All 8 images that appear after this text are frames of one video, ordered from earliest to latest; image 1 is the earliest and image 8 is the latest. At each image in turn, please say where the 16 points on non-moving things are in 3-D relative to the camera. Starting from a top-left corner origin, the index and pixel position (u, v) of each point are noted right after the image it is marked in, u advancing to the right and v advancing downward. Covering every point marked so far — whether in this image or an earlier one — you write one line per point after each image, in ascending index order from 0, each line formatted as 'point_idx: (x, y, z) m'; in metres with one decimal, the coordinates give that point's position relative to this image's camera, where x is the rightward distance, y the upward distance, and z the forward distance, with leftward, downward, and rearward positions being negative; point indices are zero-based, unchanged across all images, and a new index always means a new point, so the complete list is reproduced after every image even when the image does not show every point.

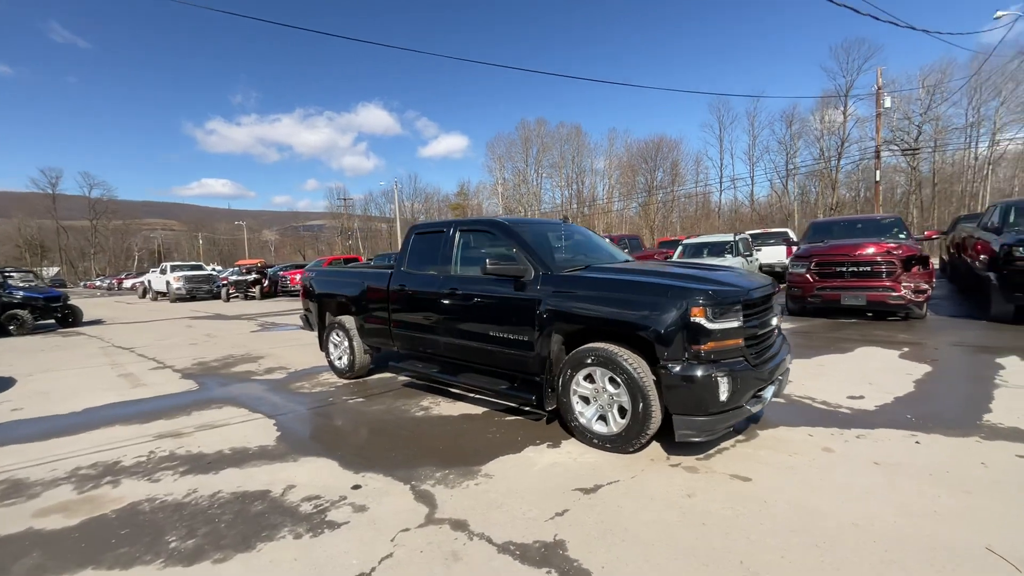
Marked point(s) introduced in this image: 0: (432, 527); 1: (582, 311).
0: (-0.5, -1.5, +2.9) m
1: (+0.7, -0.2, +3.9) m
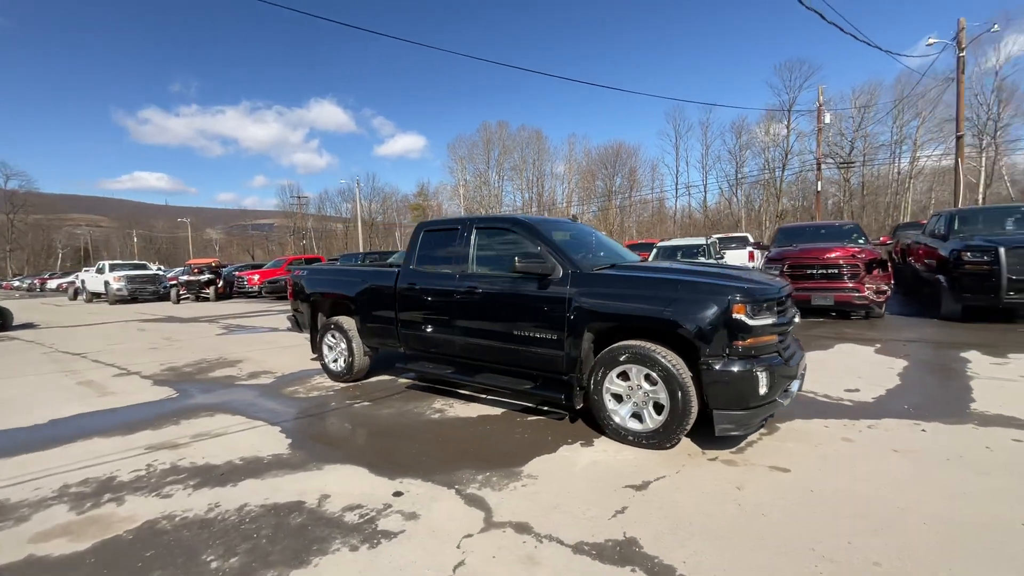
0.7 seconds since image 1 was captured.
0: (-0.1, -1.5, +2.8) m
1: (+1.0, -0.2, +3.9) m
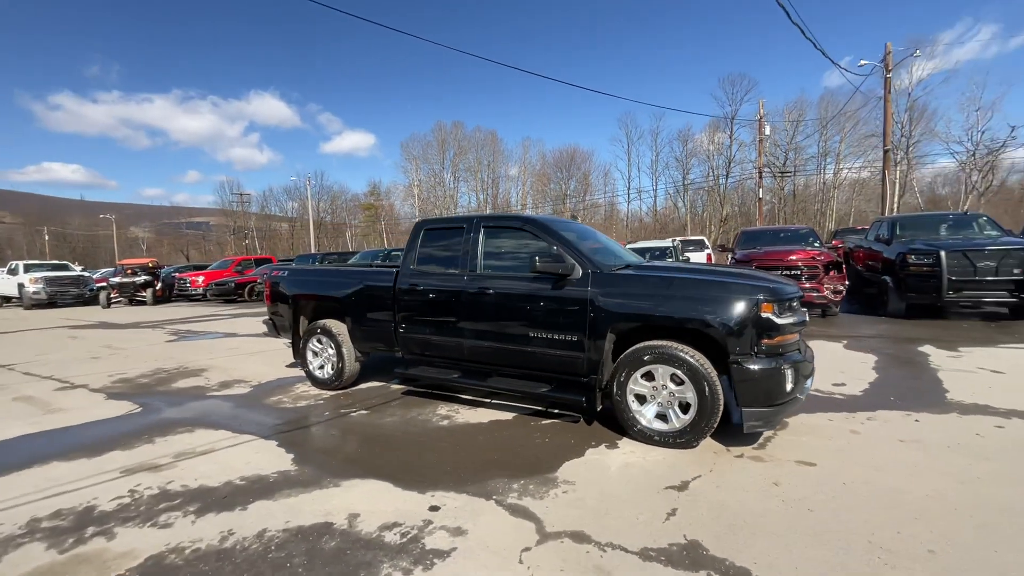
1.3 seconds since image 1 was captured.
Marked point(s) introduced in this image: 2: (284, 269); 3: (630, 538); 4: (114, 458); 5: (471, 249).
0: (+0.3, -1.5, +2.6) m
1: (+1.2, -0.2, +3.9) m
2: (-3.2, +0.3, +6.3) m
3: (+0.7, -1.5, +2.7) m
4: (-3.5, -1.5, +3.9) m
5: (-0.4, +0.4, +4.9) m
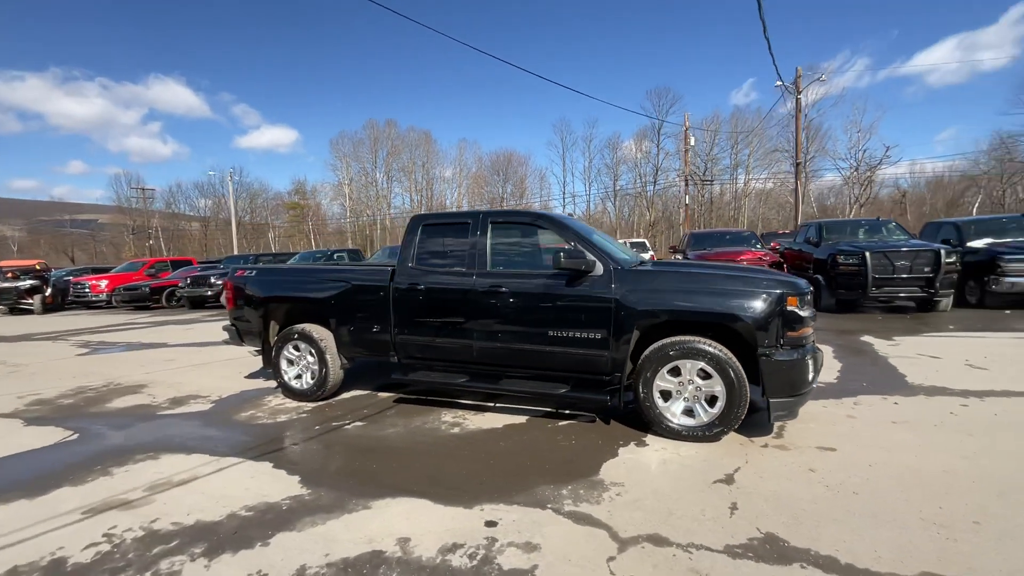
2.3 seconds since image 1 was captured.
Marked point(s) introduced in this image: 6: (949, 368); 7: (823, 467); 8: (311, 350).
0: (+0.7, -1.5, +2.5) m
1: (+1.4, -0.1, +3.9) m
2: (-3.3, +0.2, +5.6) m
3: (+1.2, -1.5, +2.6) m
4: (-3.3, -1.5, +3.2) m
5: (-0.3, +0.4, +4.6) m
6: (+6.0, -1.1, +6.1) m
7: (+2.4, -1.4, +3.4) m
8: (-2.4, -0.7, +5.3) m
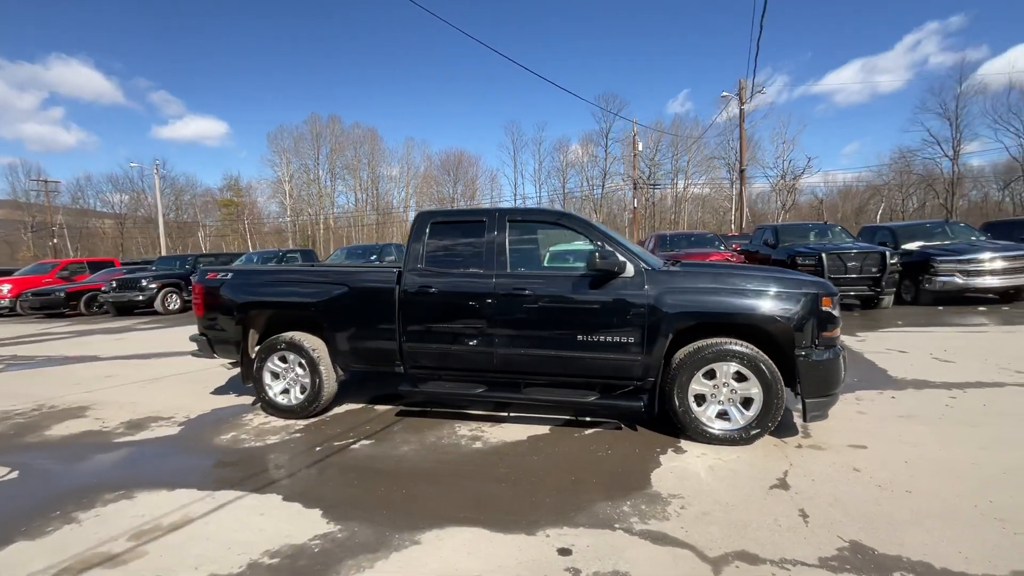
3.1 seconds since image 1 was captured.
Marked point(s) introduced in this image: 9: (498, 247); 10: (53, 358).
0: (+1.2, -1.5, +2.3) m
1: (+1.7, -0.1, +3.8) m
2: (-3.2, +0.2, +4.9) m
3: (+1.6, -1.5, +2.5) m
4: (-2.9, -1.6, +2.6) m
5: (-0.2, +0.4, +4.3) m
6: (+6.0, -1.1, +6.5) m
7: (+2.7, -1.4, +3.4) m
8: (-2.3, -0.8, +4.7) m
9: (-0.1, +0.4, +4.3) m
10: (-8.9, -1.3, +8.6) m
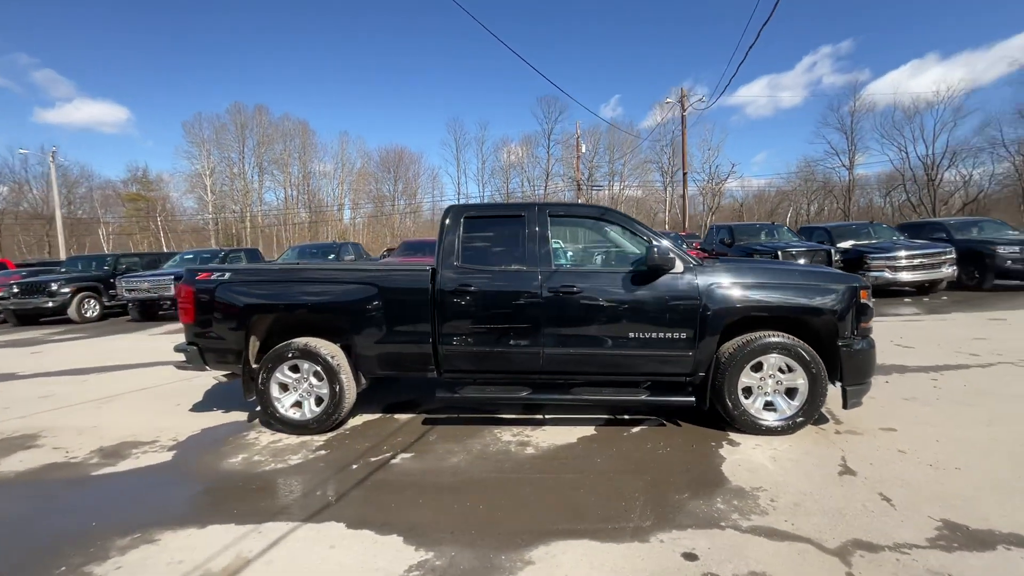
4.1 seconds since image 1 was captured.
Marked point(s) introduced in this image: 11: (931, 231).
0: (+1.8, -1.4, +2.4) m
1: (+2.1, -0.1, +3.9) m
2: (-2.8, +0.2, +4.3) m
3: (+2.3, -1.4, +2.6) m
4: (-2.2, -1.6, +2.0) m
5: (+0.2, +0.4, +4.2) m
6: (+6.0, -1.0, +7.2) m
7: (+3.2, -1.3, +3.6) m
8: (-1.9, -0.8, +4.3) m
9: (+0.3, +0.4, +4.2) m
10: (-8.9, -1.4, +7.1) m
11: (+13.7, +1.9, +14.5) m
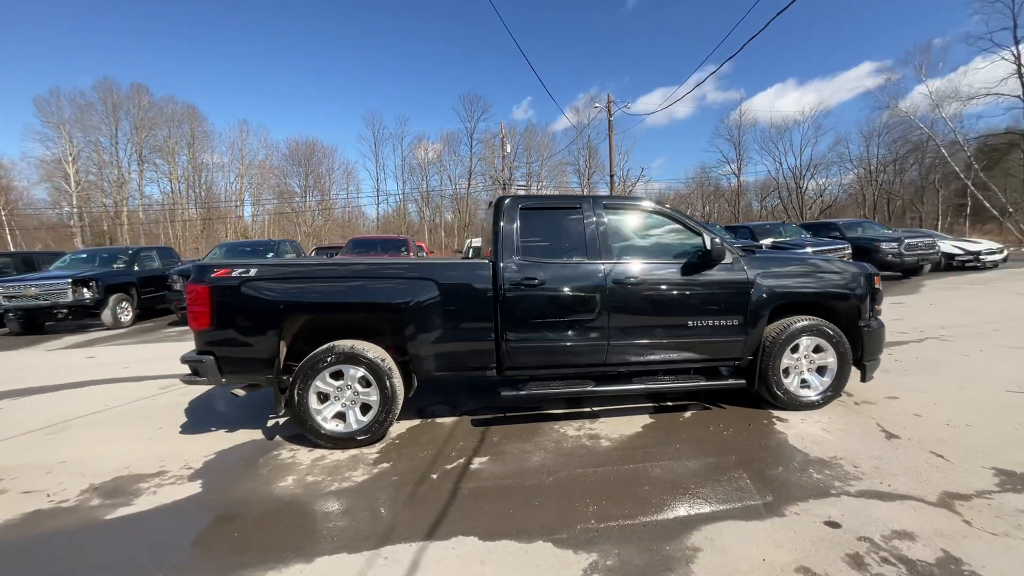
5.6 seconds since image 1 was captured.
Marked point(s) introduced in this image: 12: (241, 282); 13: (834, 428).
0: (+2.7, -1.3, +2.7) m
1: (+2.7, 0.0, +4.3) m
2: (-2.3, +0.2, +3.7) m
3: (+3.1, -1.3, +3.0) m
4: (-1.1, -1.6, +1.6) m
5: (+0.8, +0.5, +4.1) m
6: (+5.9, -0.8, +8.2) m
7: (+3.8, -1.2, +4.2) m
8: (-1.3, -0.8, +3.8) m
9: (+0.8, +0.5, +4.2) m
10: (-8.8, -1.5, +5.3) m
11: (+12.0, +2.2, +16.8) m
12: (-2.3, +0.1, +3.7) m
13: (+2.8, -1.2, +3.9) m
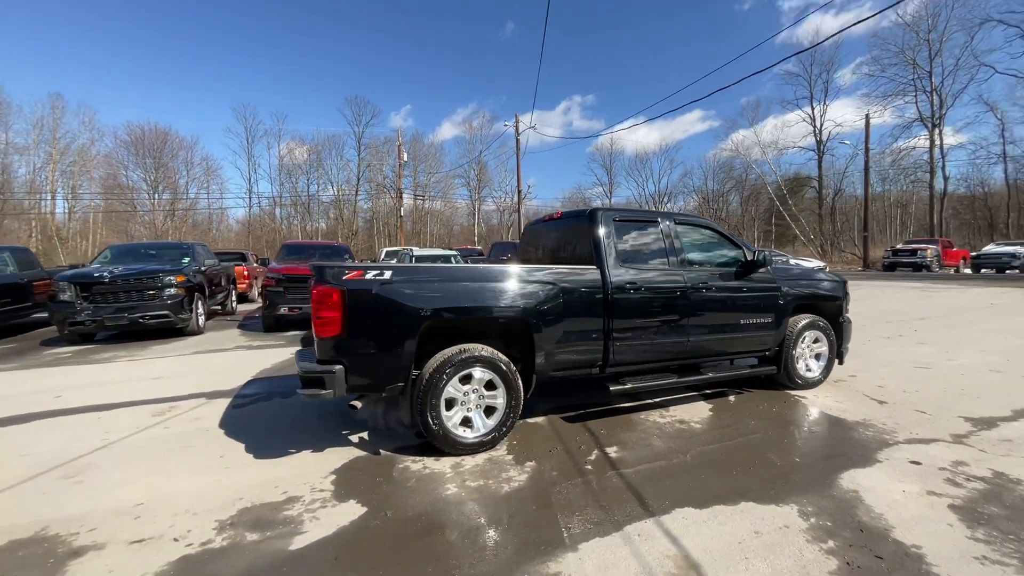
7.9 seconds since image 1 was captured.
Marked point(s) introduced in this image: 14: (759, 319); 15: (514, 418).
0: (+4.0, -1.3, +3.8) m
1: (+3.5, 0.0, +5.4) m
2: (-1.1, +0.2, +3.5) m
3: (+4.2, -1.3, +4.2) m
4: (+0.5, -1.5, +1.7) m
5: (+1.7, +0.5, +4.7) m
6: (+5.5, -0.9, +10.0) m
7: (+4.6, -1.2, +5.6) m
8: (-0.2, -0.8, +3.9) m
9: (+1.7, +0.5, +4.8) m
10: (-7.8, -1.6, +3.2) m
11: (+9.0, +1.8, +20.1) m
12: (-1.1, 0.0, +3.4) m
13: (+3.7, -1.3, +5.1) m
14: (+2.8, -0.4, +5.1) m
15: (0.0, -1.1, +3.9) m
